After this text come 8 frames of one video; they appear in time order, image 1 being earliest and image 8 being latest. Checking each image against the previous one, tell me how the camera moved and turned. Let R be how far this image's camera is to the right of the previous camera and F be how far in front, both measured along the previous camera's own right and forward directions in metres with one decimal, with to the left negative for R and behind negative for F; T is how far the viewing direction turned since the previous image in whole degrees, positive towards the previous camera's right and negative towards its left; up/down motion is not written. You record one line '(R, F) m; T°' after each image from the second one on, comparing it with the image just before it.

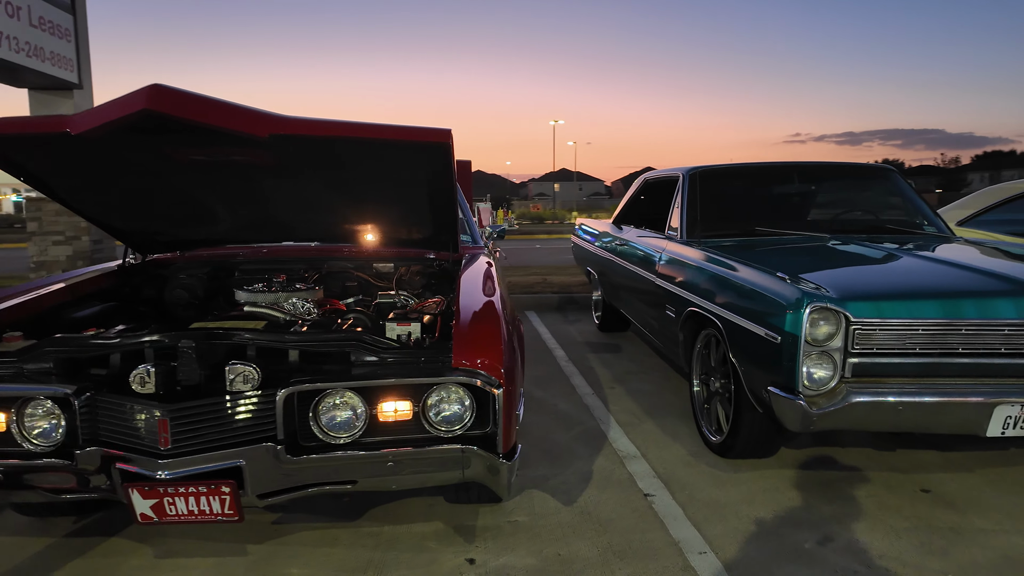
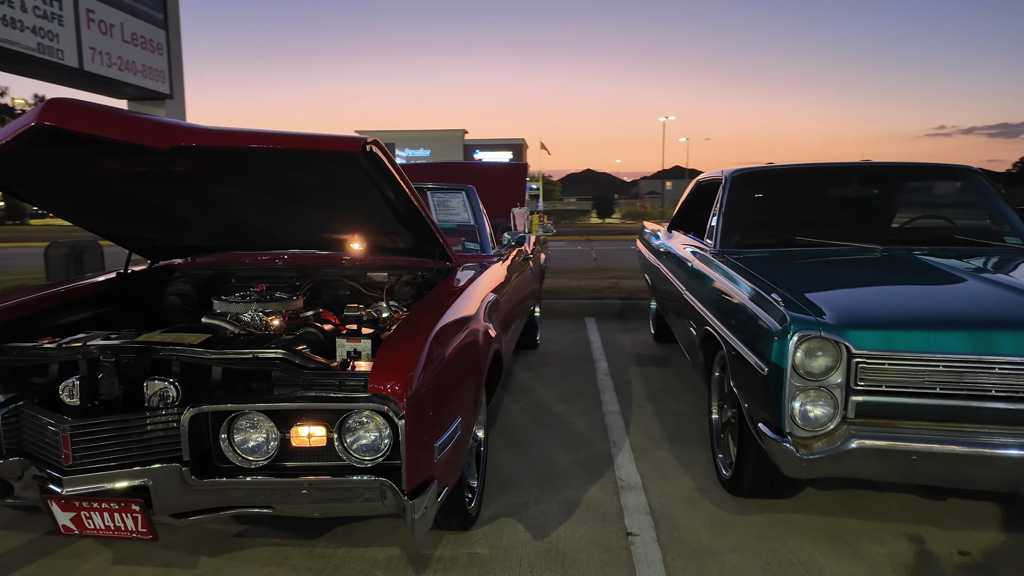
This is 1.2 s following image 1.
(+0.6, +0.2) m; -9°
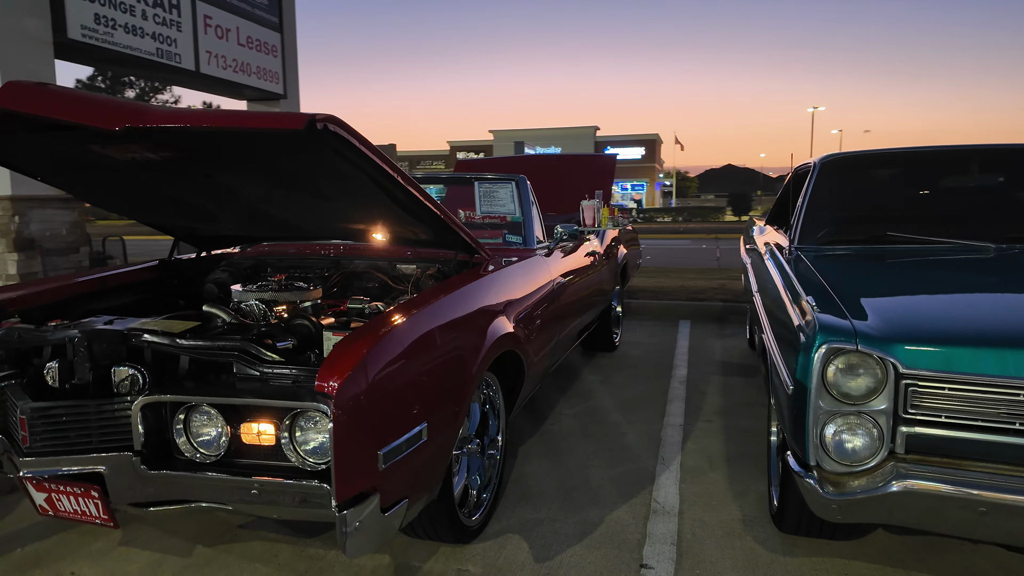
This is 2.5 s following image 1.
(+0.5, +0.3) m; -11°
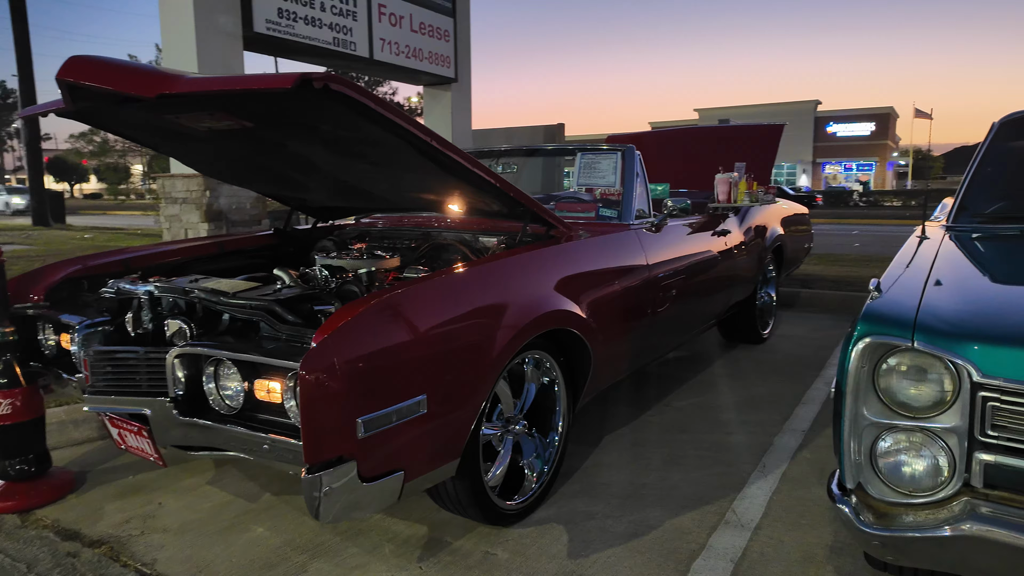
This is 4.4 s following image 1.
(+0.5, +0.2) m; -17°
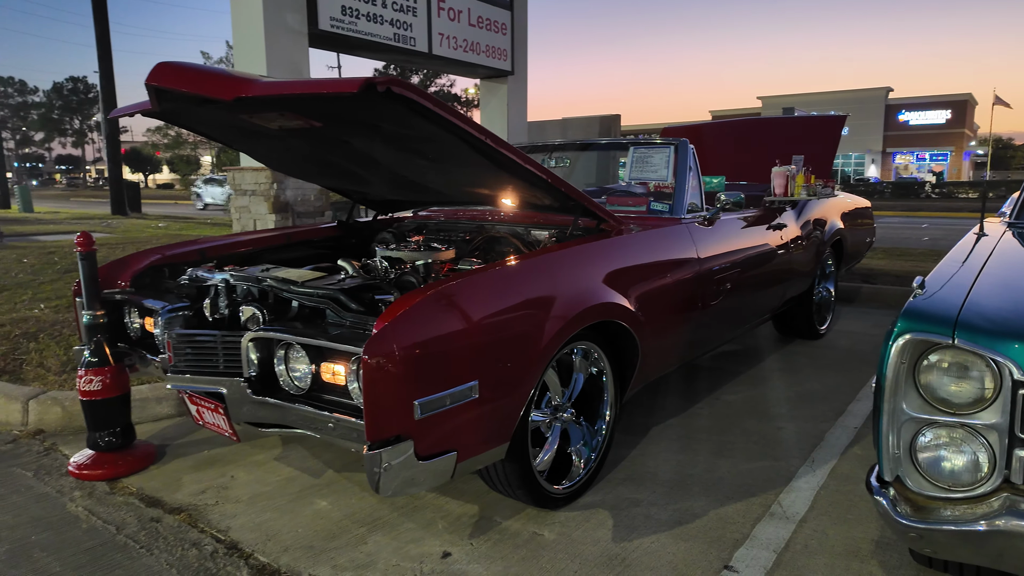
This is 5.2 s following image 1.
(0.0, -0.1) m; -5°
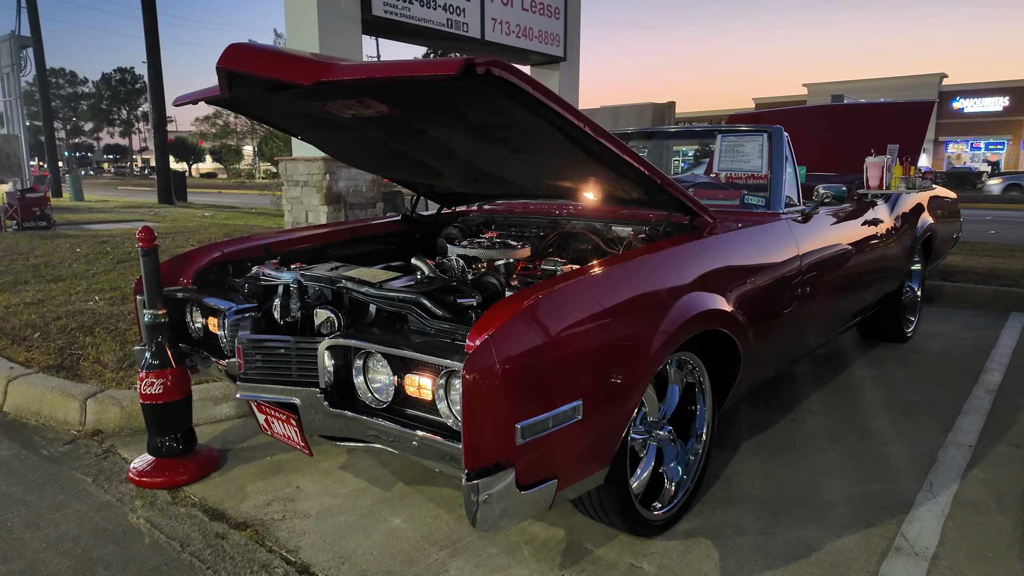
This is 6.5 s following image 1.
(-0.2, +0.2) m; -3°
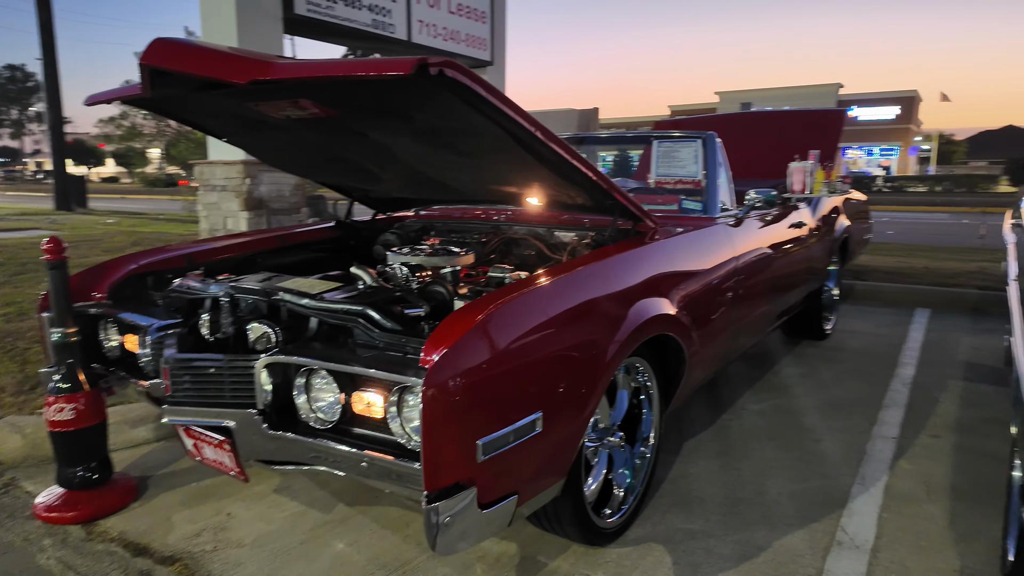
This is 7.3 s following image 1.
(-0.1, +0.1) m; +6°
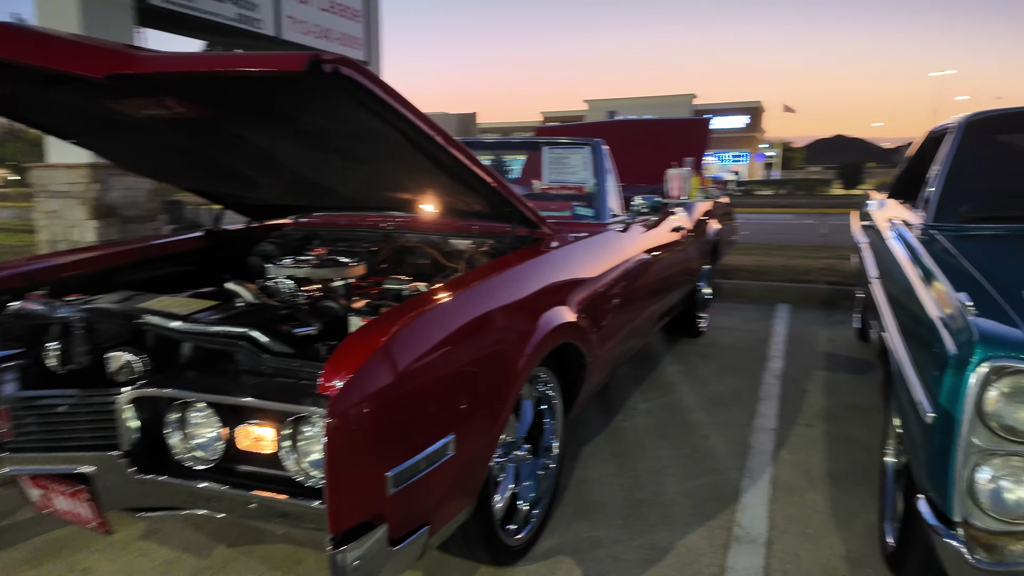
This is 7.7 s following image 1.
(-0.1, +0.1) m; +10°
